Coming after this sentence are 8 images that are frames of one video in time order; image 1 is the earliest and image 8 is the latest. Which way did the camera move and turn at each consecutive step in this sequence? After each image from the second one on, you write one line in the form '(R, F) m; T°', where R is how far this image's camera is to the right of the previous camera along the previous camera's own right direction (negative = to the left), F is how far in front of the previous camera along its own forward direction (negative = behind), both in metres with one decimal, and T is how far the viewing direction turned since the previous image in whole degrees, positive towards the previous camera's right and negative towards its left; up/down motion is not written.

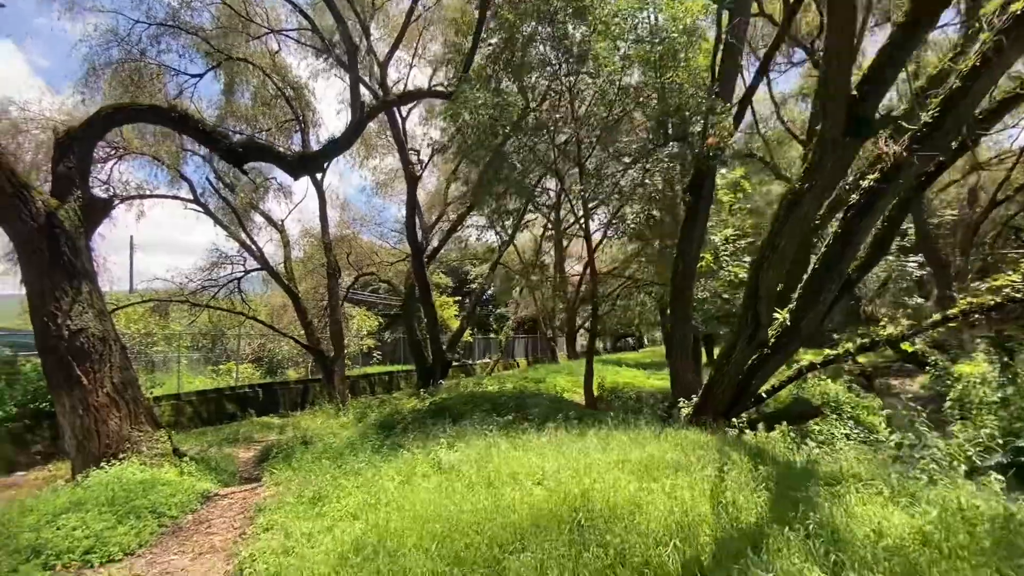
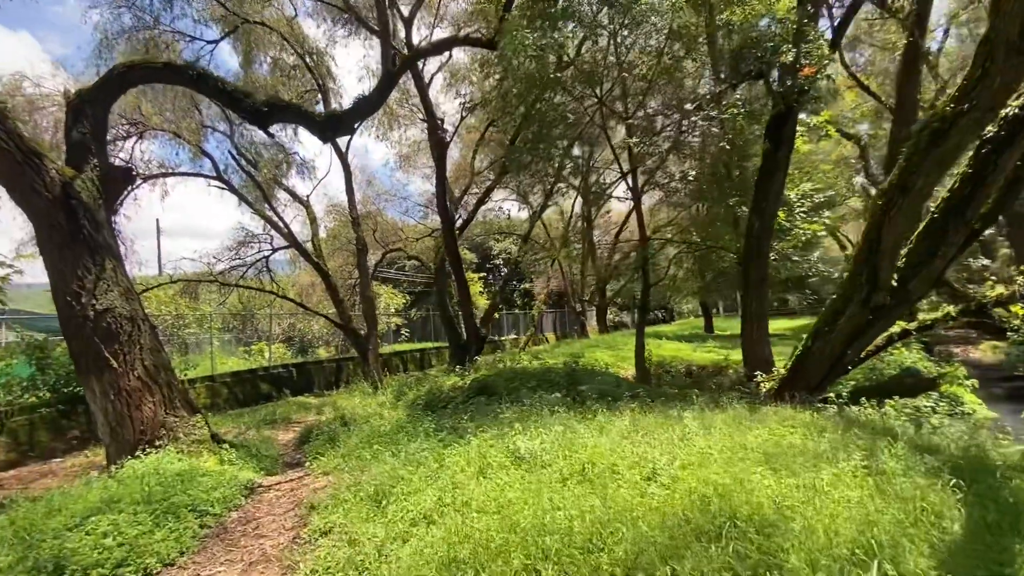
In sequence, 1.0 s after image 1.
(-0.5, +0.7) m; -2°
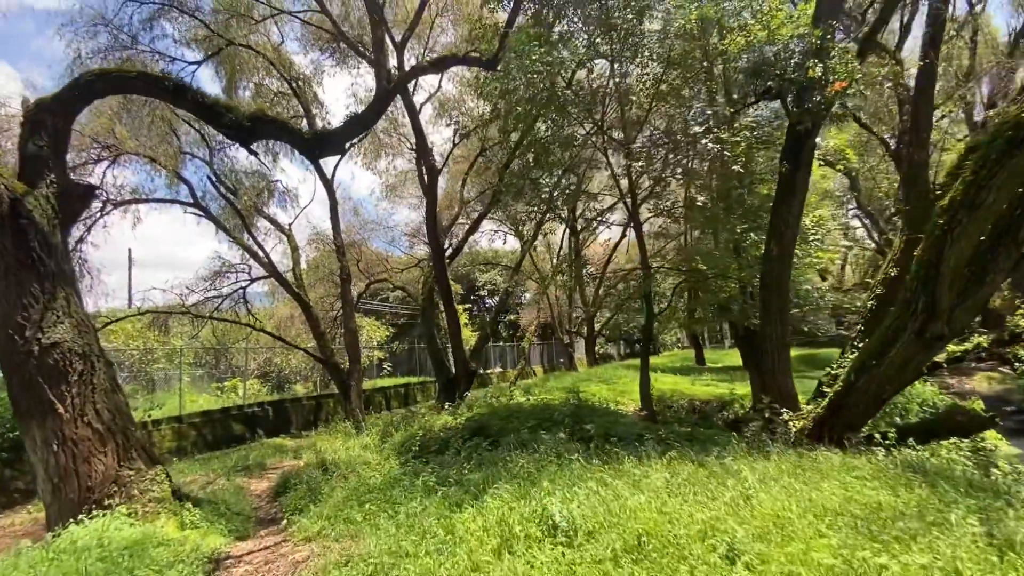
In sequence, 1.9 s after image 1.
(-0.3, +0.6) m; +2°
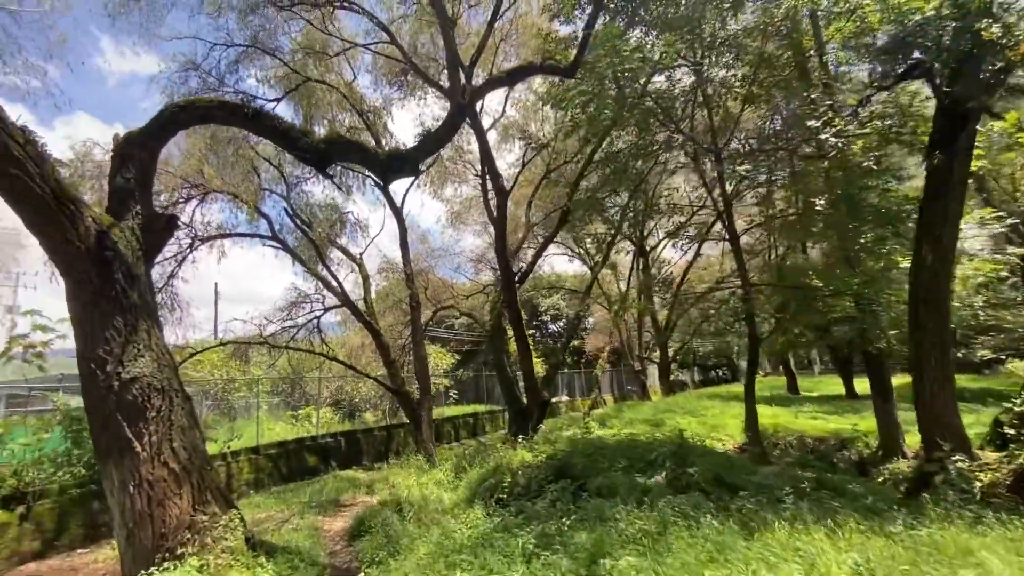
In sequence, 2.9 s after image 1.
(-0.4, +0.7) m; -7°
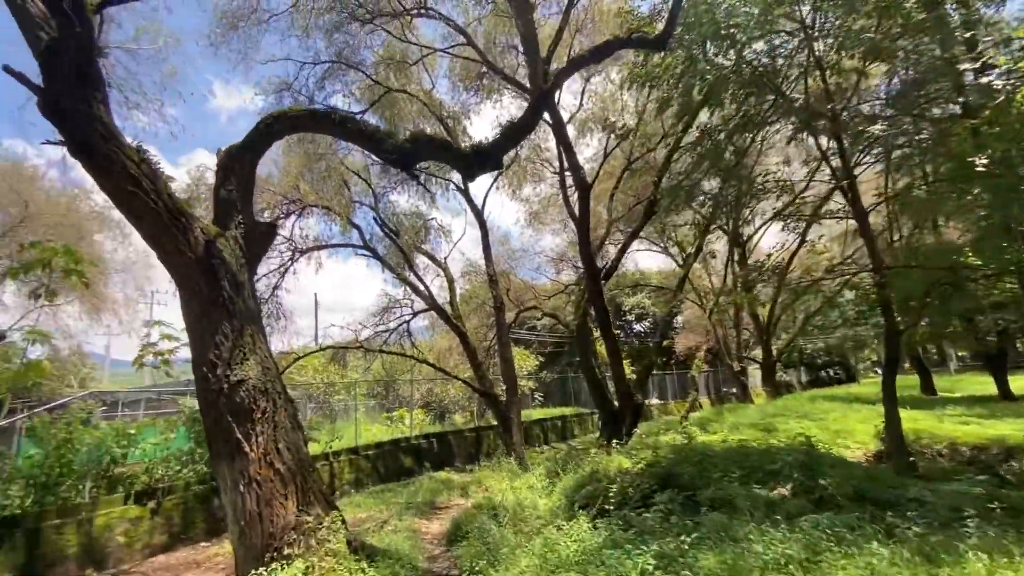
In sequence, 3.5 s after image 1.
(-0.2, +0.4) m; -9°
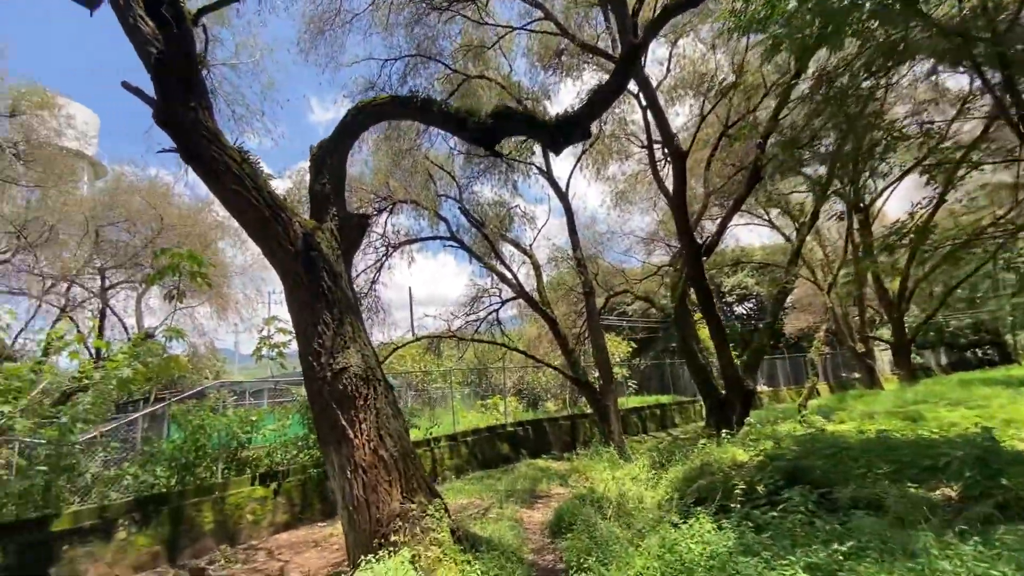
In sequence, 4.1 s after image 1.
(-0.1, +0.3) m; -10°
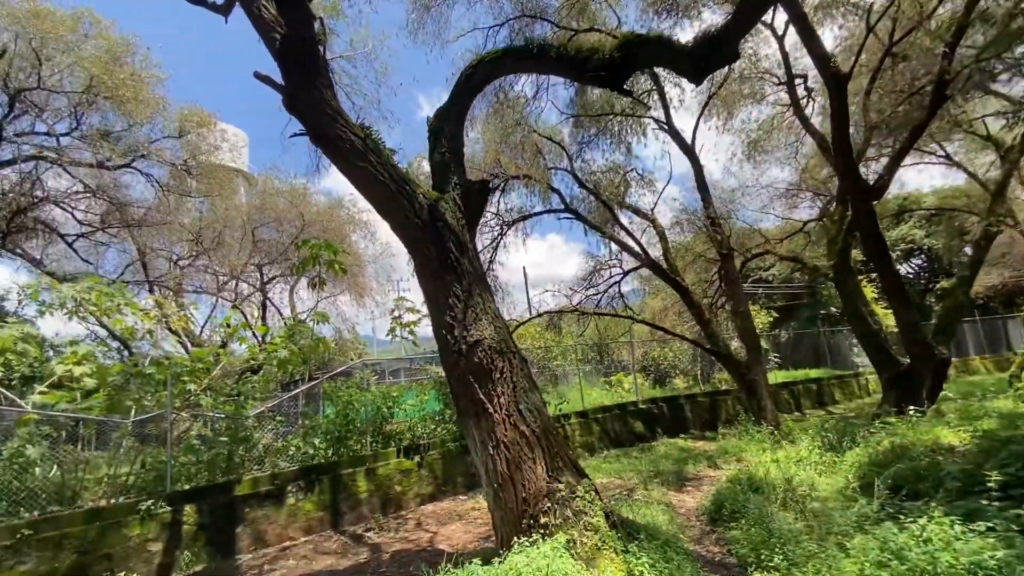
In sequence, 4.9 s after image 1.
(-0.3, +0.5) m; -13°
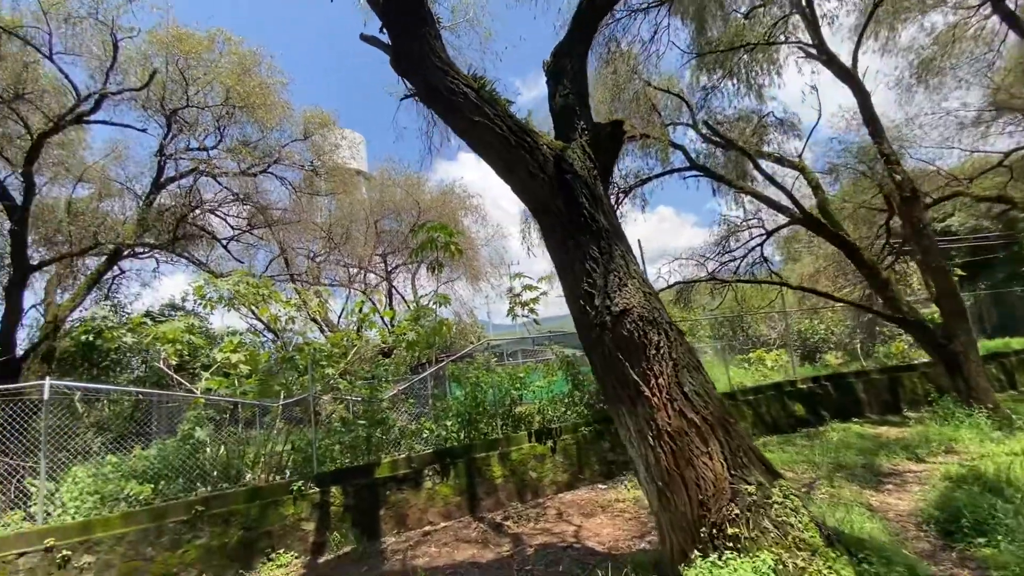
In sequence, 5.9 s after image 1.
(-0.4, +0.7) m; -13°
